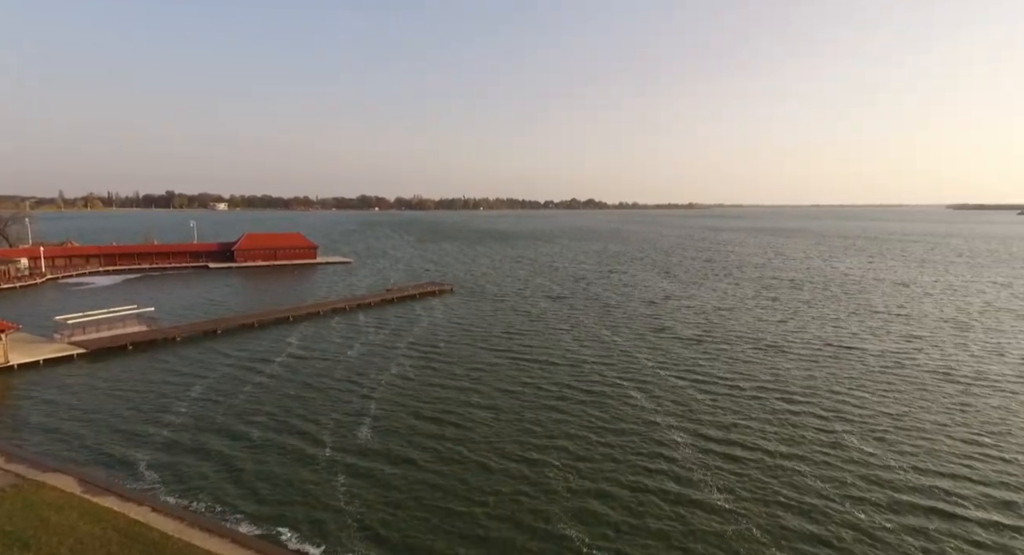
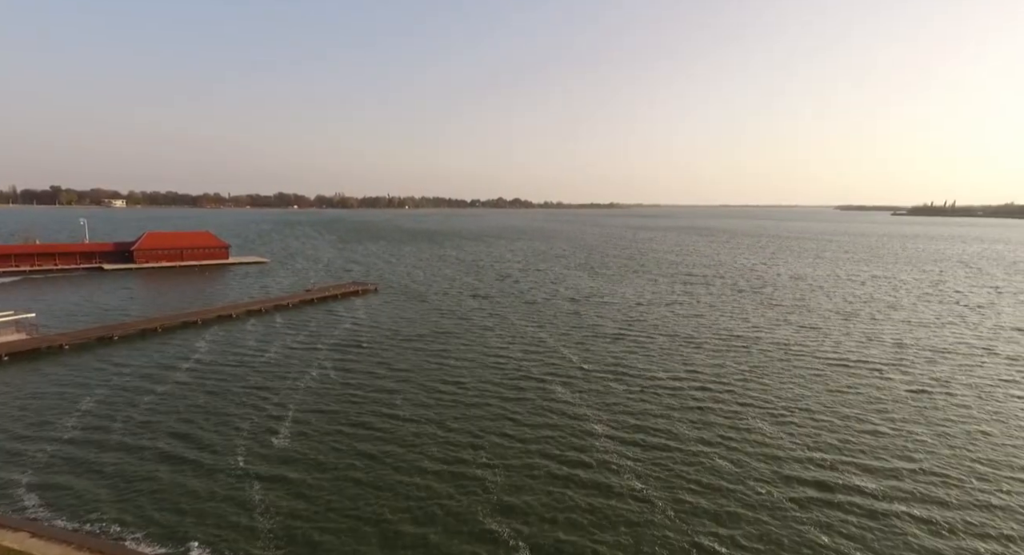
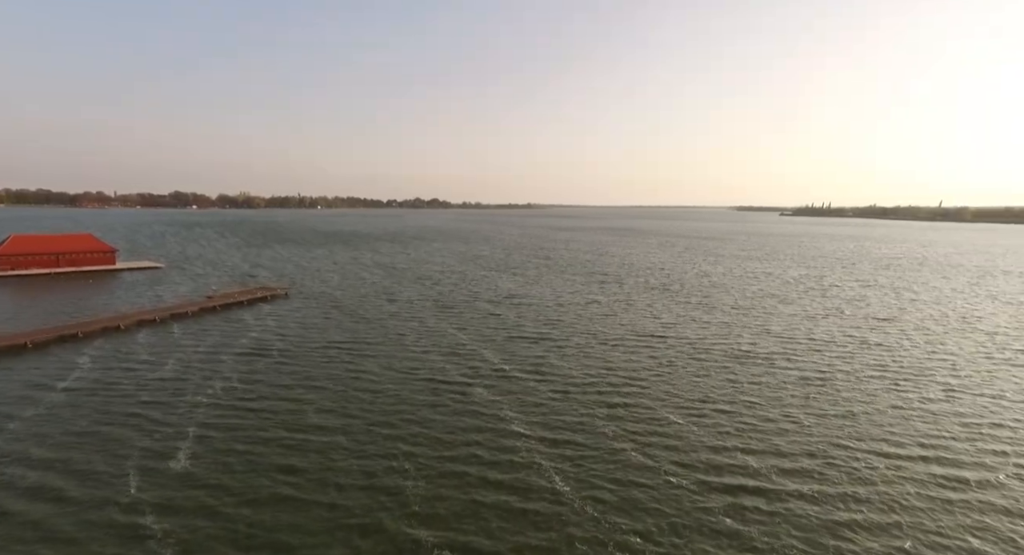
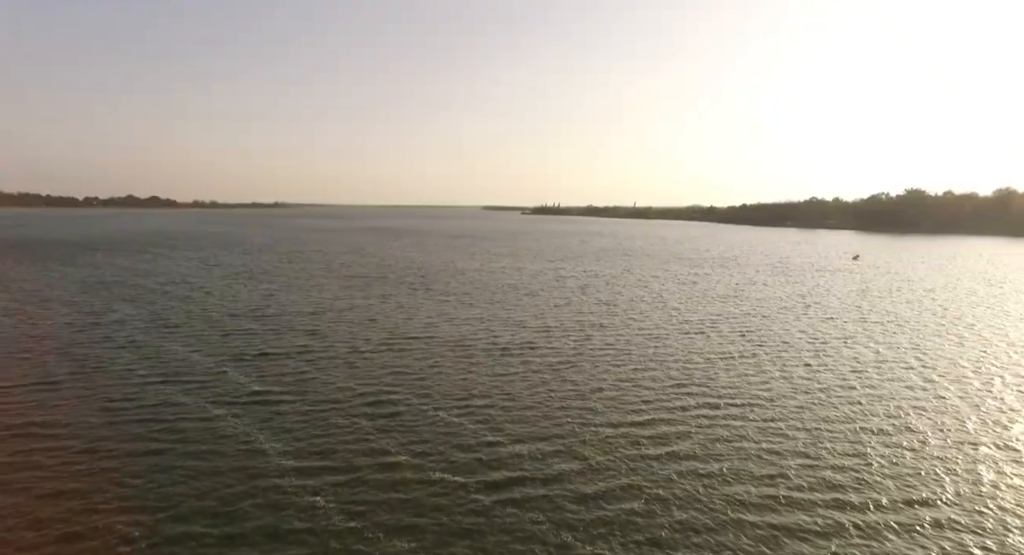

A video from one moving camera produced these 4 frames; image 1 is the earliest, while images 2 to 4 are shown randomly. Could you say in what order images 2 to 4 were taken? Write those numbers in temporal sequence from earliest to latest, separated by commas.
2, 3, 4
